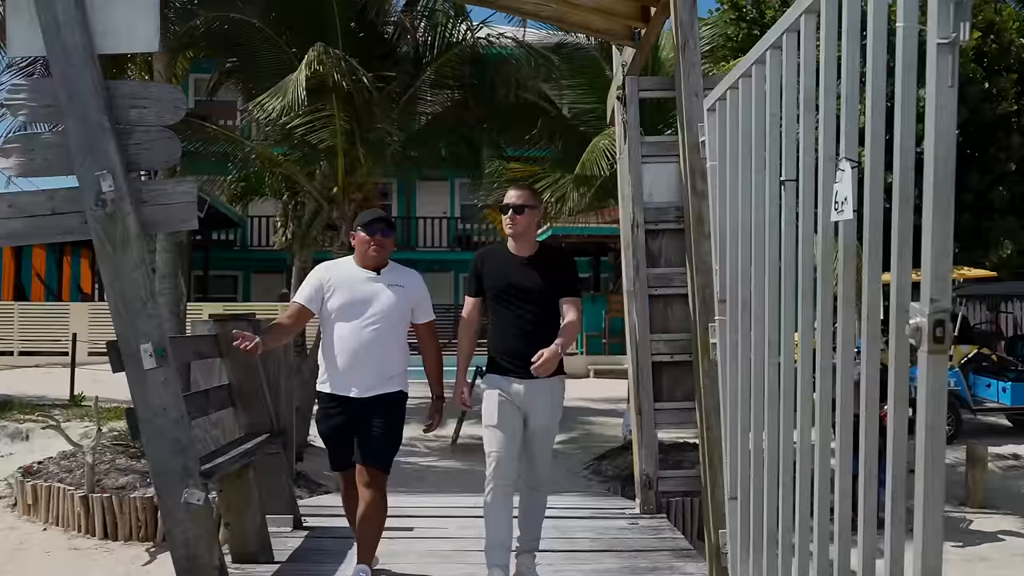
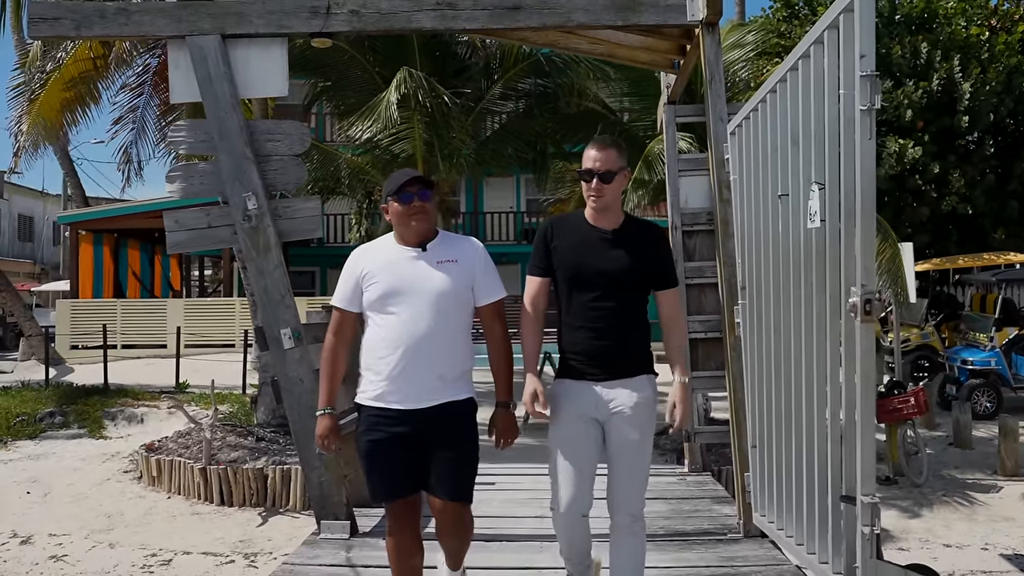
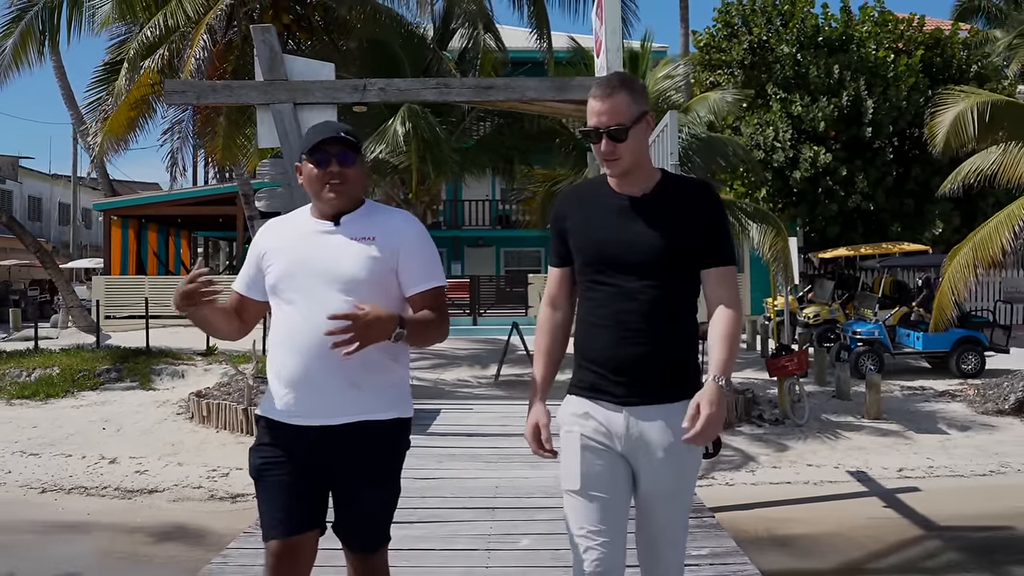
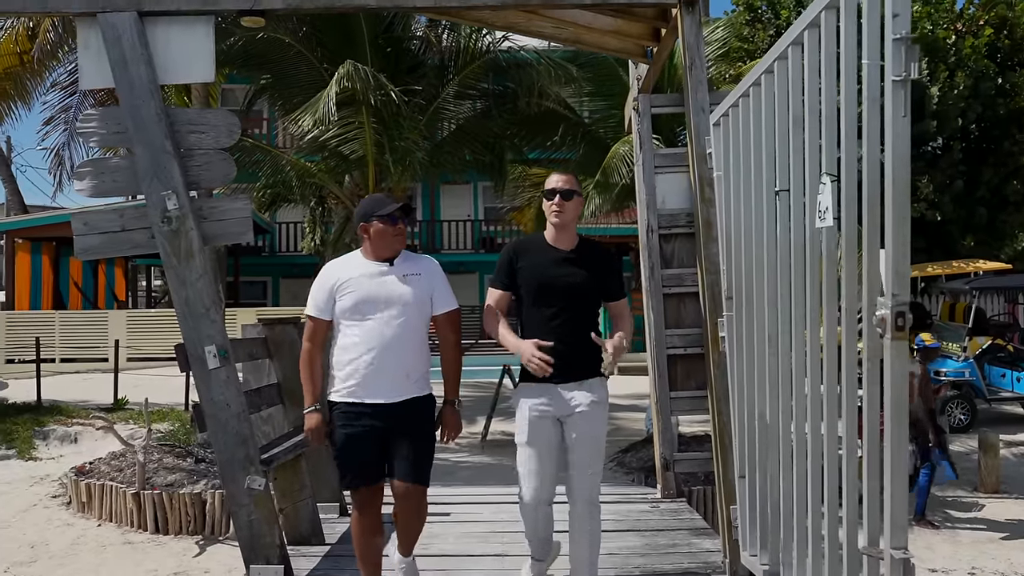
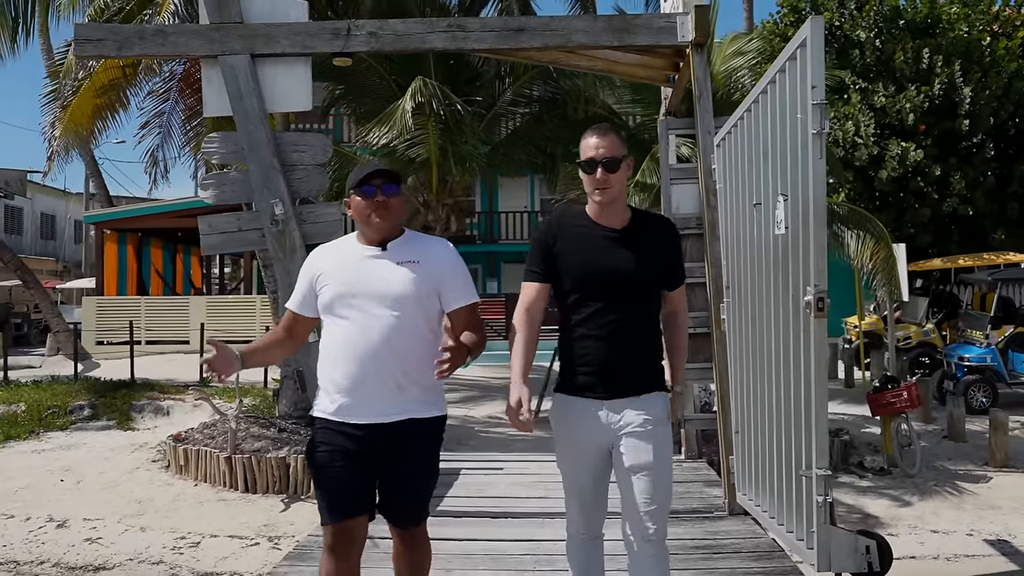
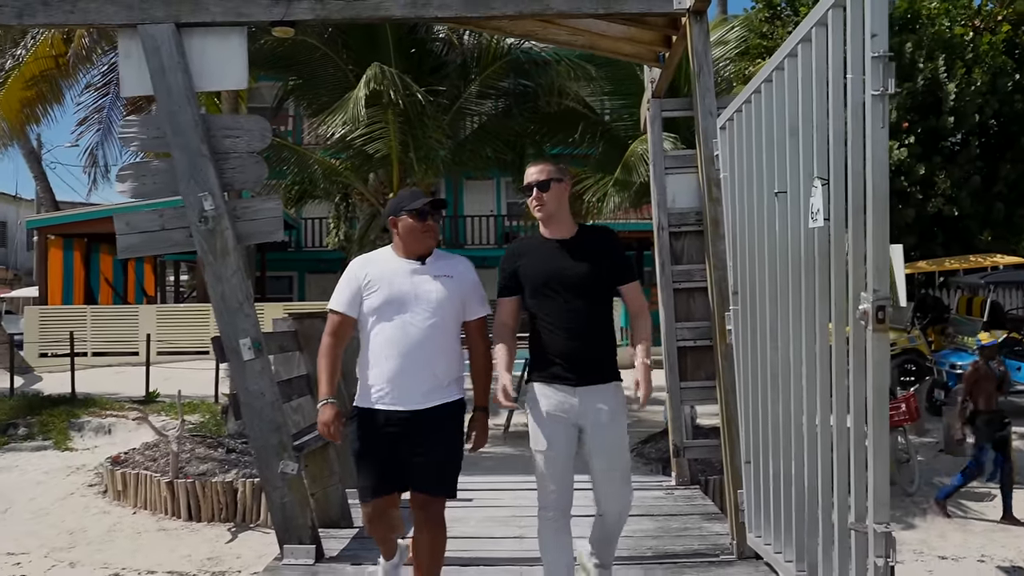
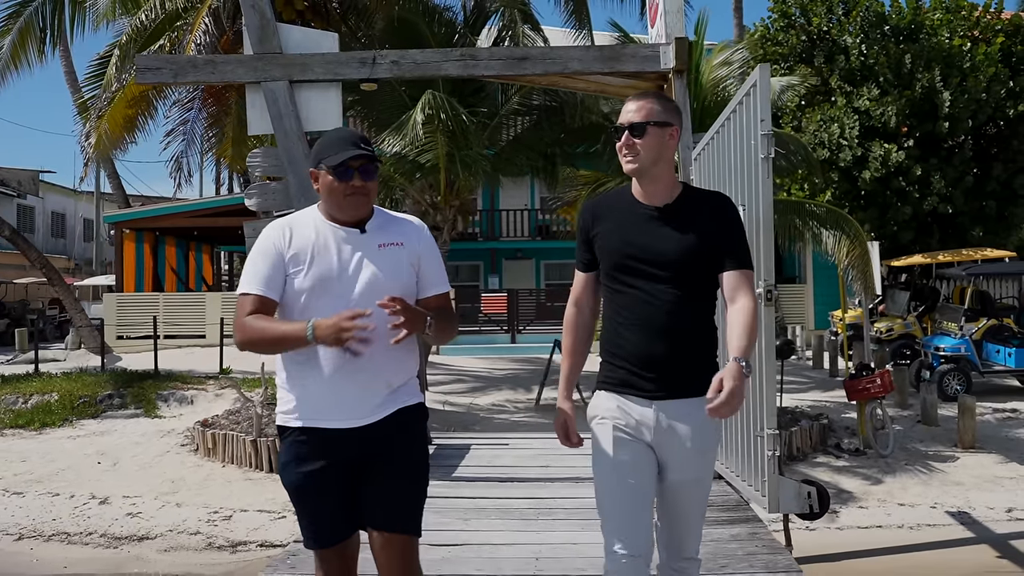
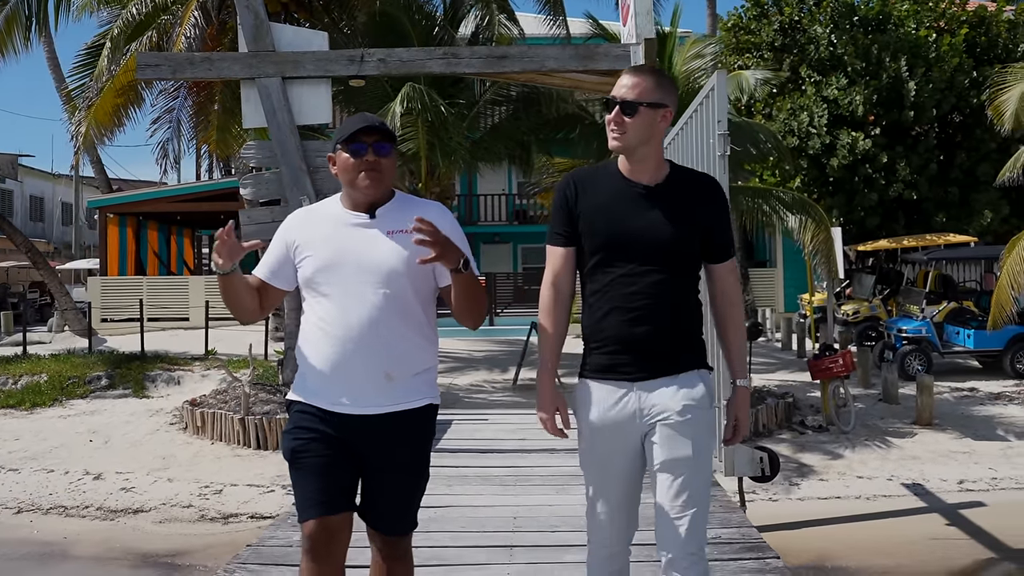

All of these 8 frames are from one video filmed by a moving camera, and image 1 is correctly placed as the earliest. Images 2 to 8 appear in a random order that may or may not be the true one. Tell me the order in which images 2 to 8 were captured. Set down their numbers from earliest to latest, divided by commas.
4, 6, 2, 5, 7, 8, 3
